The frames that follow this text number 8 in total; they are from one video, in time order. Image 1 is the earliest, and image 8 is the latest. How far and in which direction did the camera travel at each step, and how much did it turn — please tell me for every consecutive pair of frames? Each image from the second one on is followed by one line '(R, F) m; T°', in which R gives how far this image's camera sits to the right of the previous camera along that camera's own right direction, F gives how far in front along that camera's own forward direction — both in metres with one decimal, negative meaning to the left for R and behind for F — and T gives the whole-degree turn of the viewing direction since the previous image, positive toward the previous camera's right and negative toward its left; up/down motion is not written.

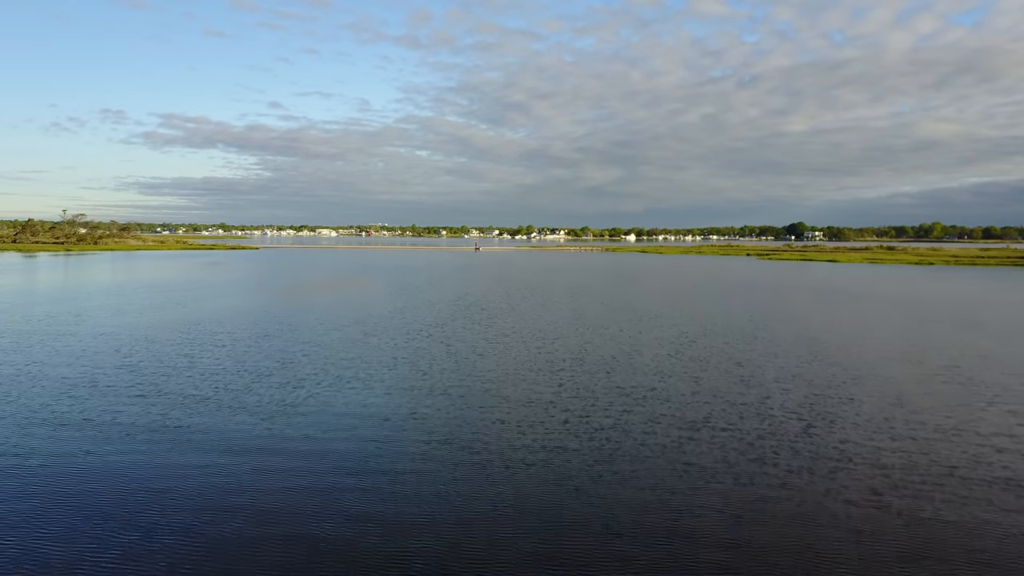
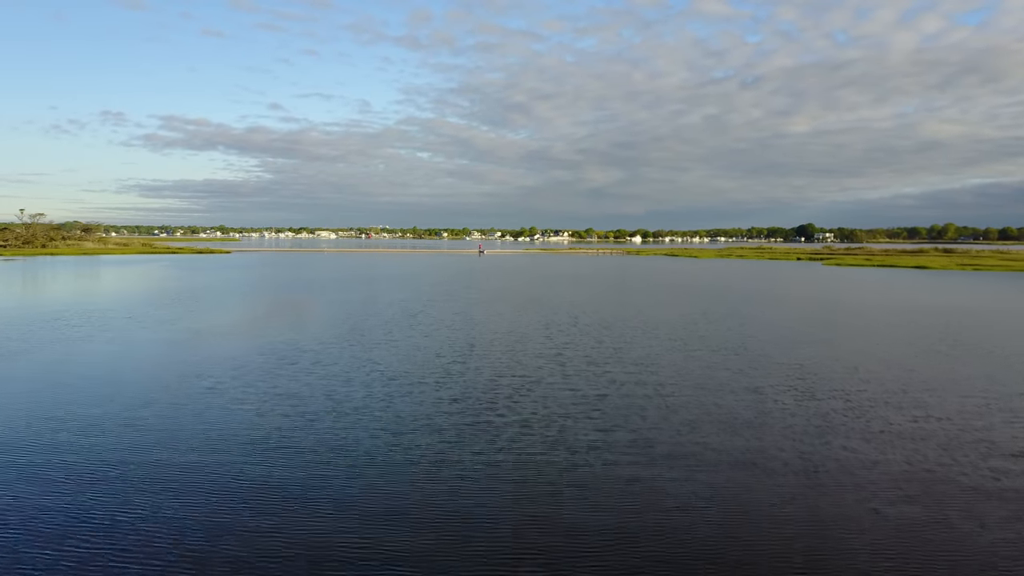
(-0.9, +12.3) m; 0°
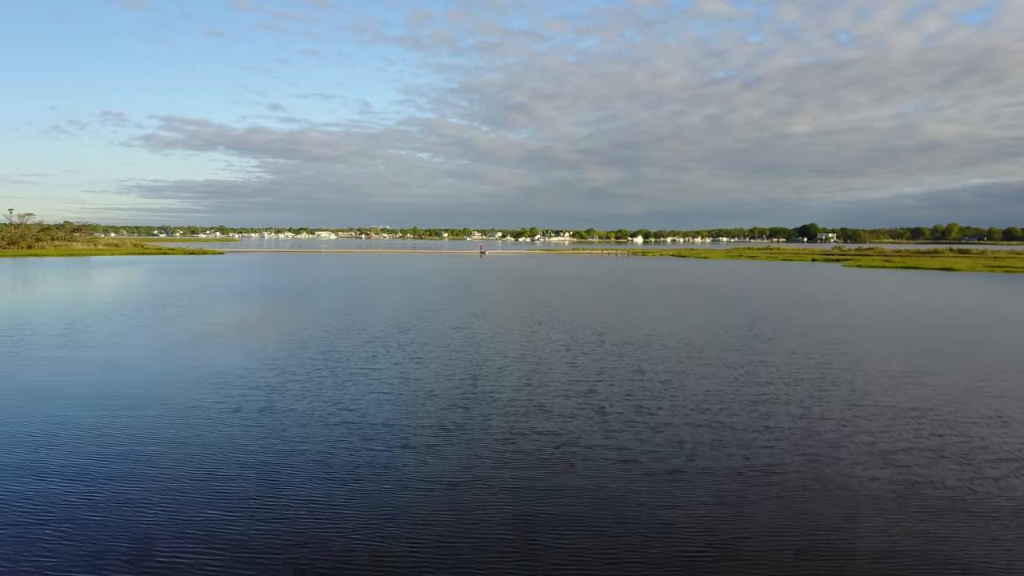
(-0.2, +2.9) m; 0°
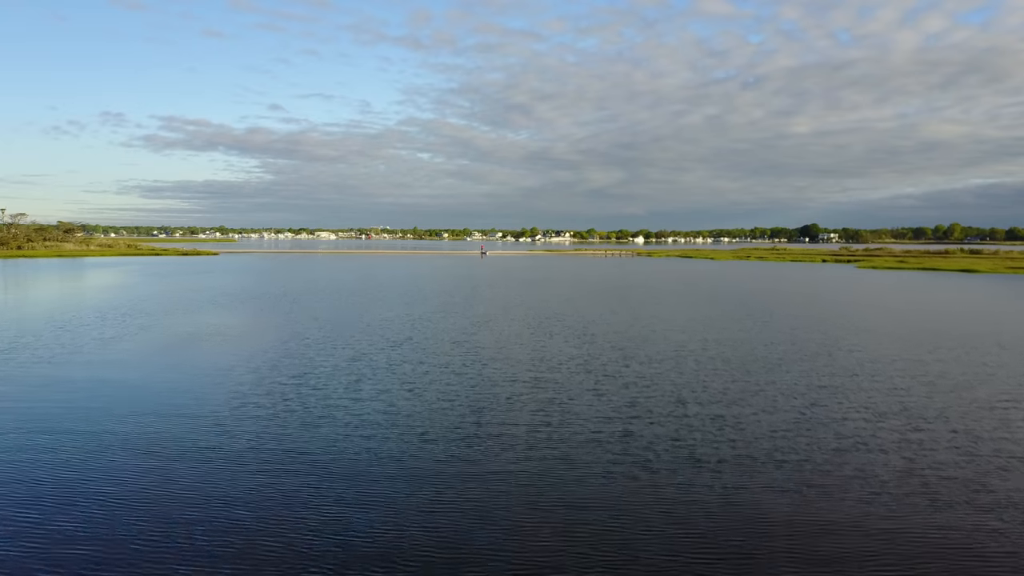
(-0.2, +2.0) m; 0°
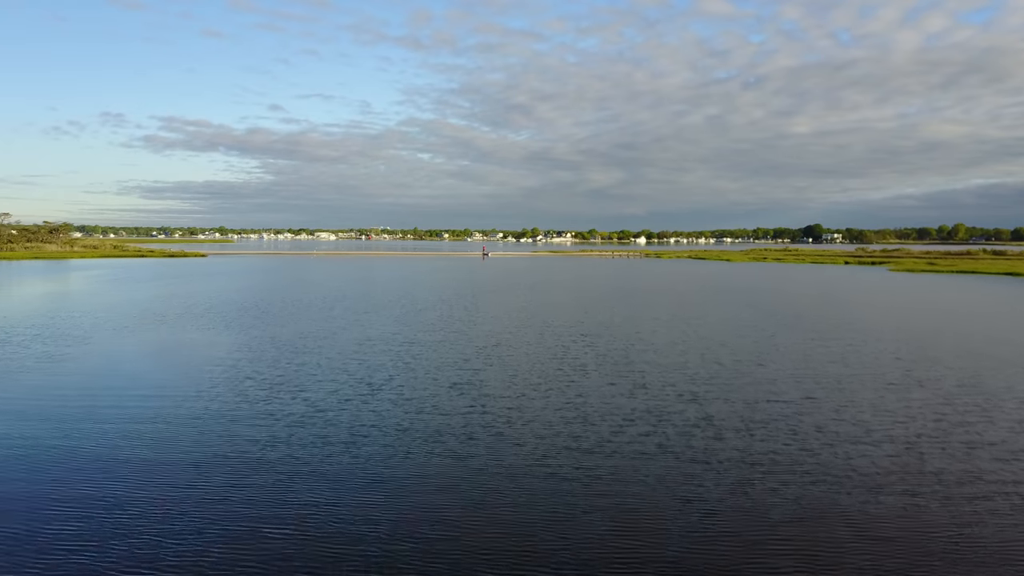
(-0.3, +4.1) m; 0°
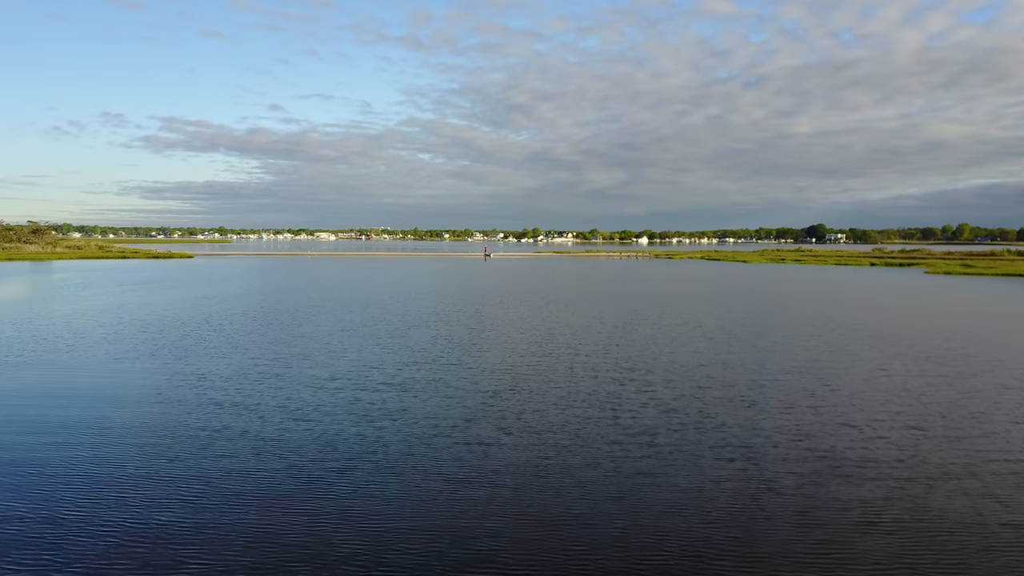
(-0.3, +4.2) m; 0°
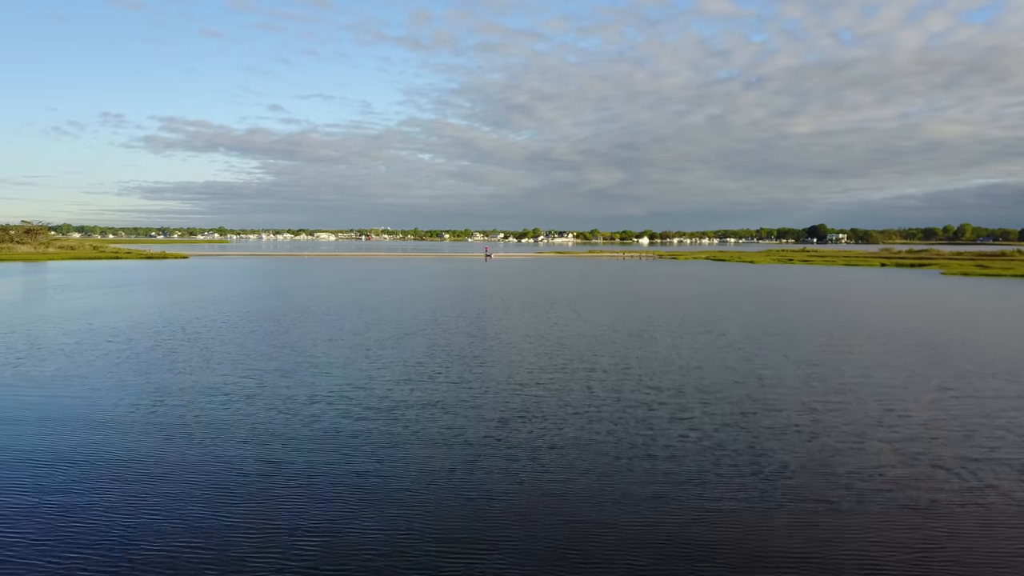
(-0.1, +1.6) m; 0°
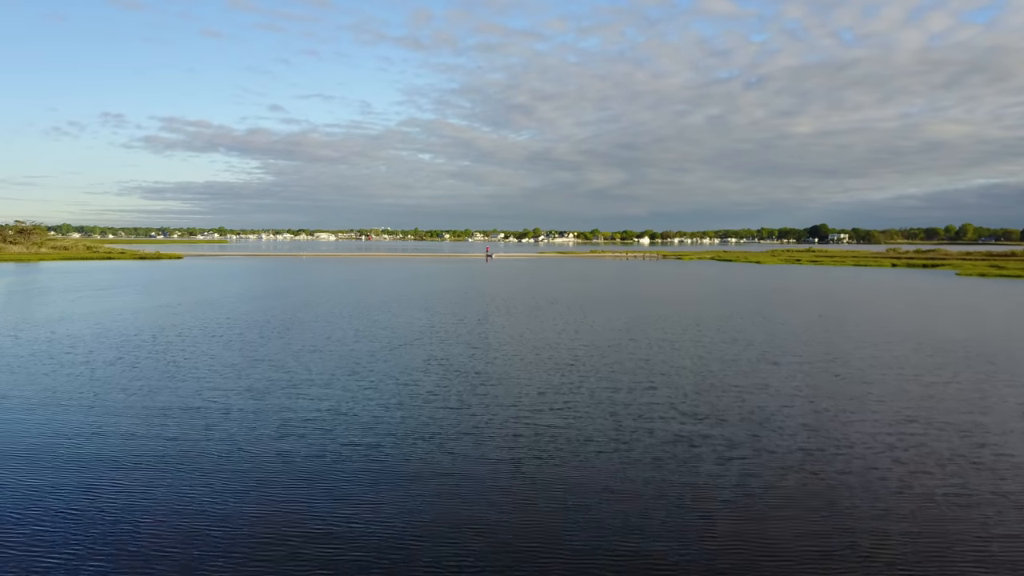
(-0.1, +1.6) m; 0°
